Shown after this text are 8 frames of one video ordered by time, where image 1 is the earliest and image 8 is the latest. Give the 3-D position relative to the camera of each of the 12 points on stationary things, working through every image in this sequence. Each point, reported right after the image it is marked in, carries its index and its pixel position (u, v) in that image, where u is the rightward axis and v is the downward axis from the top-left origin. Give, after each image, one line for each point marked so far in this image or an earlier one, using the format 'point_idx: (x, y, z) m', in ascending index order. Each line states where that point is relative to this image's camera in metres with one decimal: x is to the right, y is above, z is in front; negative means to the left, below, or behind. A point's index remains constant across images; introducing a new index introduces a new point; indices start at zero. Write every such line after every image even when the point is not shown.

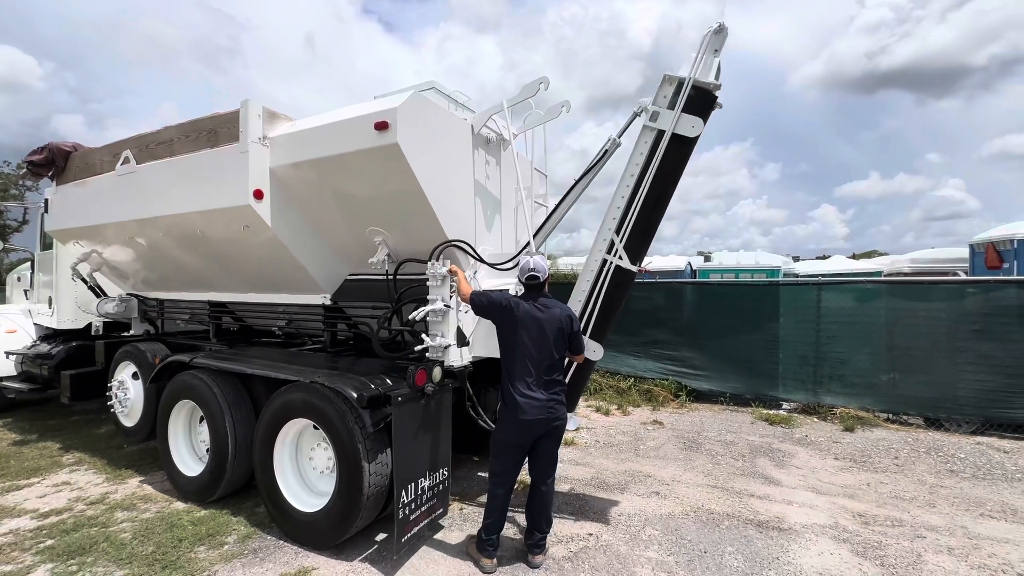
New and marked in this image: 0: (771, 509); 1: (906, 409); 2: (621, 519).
0: (+2.1, -1.8, +3.7) m
1: (+5.4, -1.7, +6.2) m
2: (+0.8, -1.8, +3.5) m
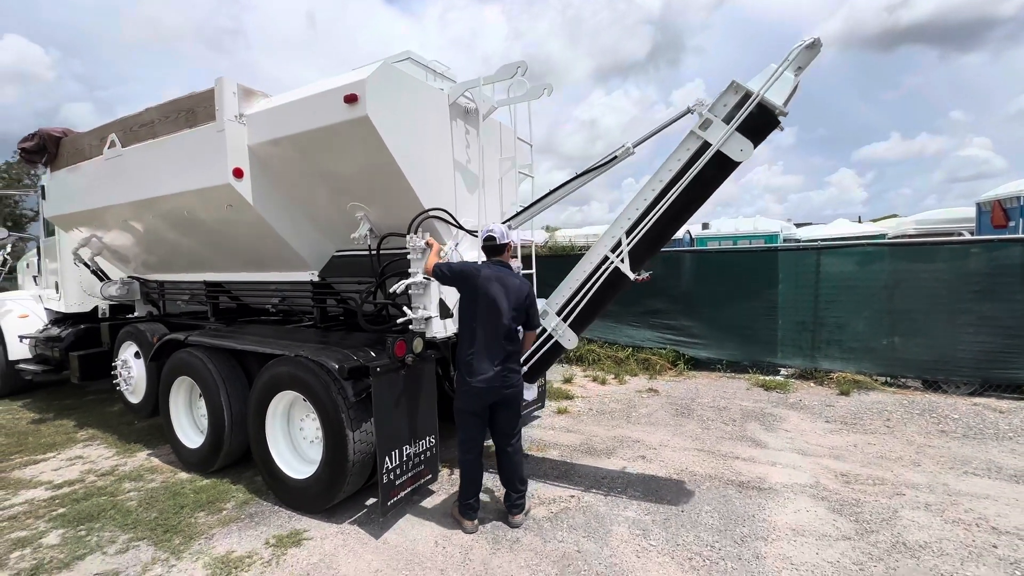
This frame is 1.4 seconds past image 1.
0: (+2.0, -1.5, +3.8) m
1: (+5.3, -1.1, +6.2) m
2: (+0.7, -1.6, +3.6) m
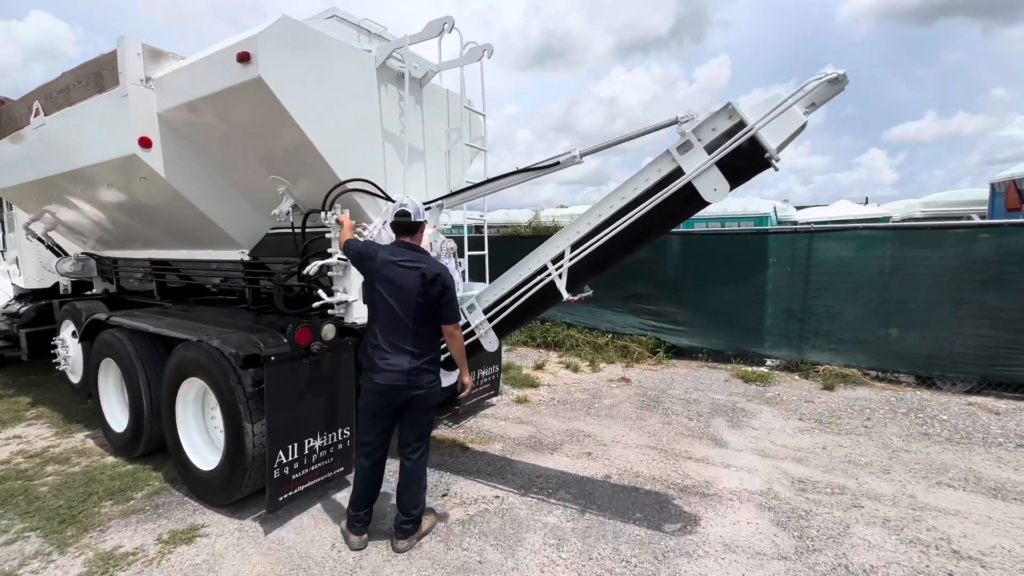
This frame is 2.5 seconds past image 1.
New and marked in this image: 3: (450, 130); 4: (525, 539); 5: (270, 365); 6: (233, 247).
0: (+1.5, -1.4, +3.5) m
1: (+4.9, -1.0, +5.7) m
2: (+0.2, -1.4, +3.4) m
3: (-0.6, +1.4, +4.1) m
4: (+0.1, -1.5, +2.7) m
5: (-1.5, -0.5, +2.8) m
6: (-2.5, +0.4, +4.0) m
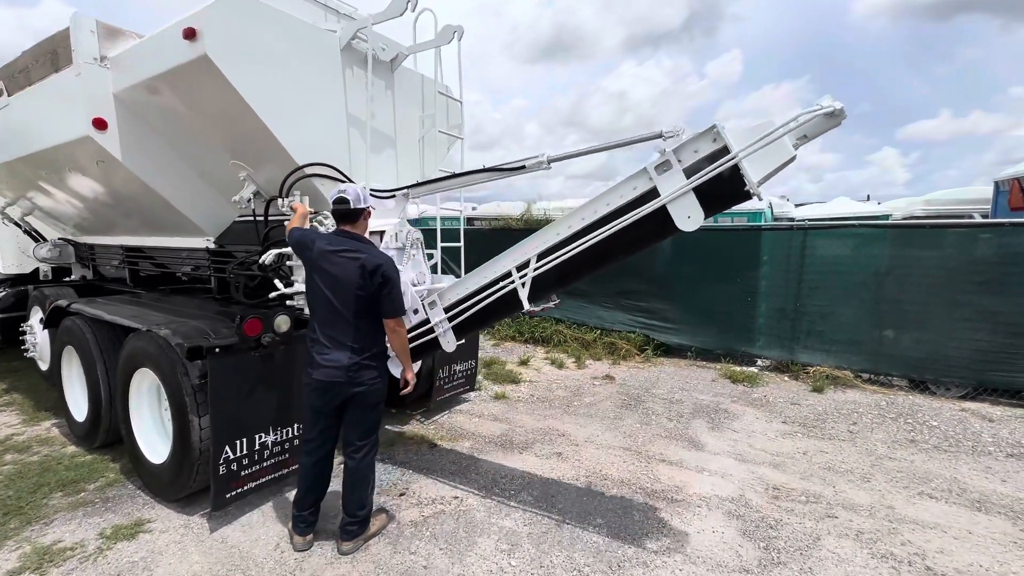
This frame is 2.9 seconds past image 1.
0: (+1.2, -1.4, +3.4) m
1: (+4.6, -1.0, +5.6) m
2: (-0.1, -1.4, +3.3) m
3: (-0.8, +1.5, +4.0) m
4: (-0.2, -1.5, +2.6) m
5: (-1.7, -0.4, +2.6) m
6: (-2.7, +0.5, +3.9) m
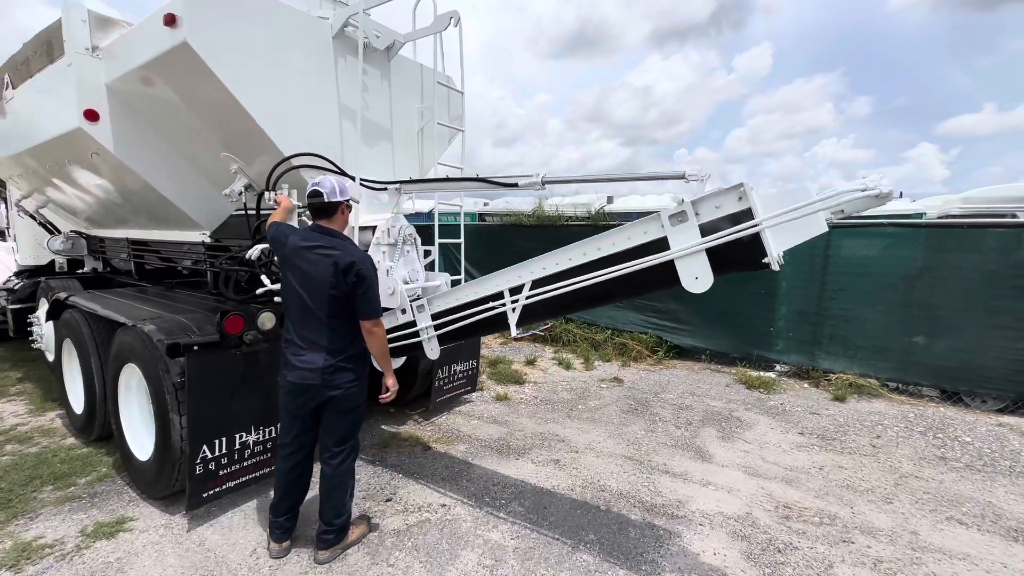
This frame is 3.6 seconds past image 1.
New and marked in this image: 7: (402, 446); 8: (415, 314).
0: (+1.2, -1.4, +3.2) m
1: (+4.7, -1.0, +5.2) m
2: (-0.2, -1.4, +3.1) m
3: (-0.8, +1.5, +3.8) m
4: (-0.3, -1.5, +2.5) m
5: (-1.8, -0.4, +2.6) m
6: (-2.7, +0.5, +3.8) m
7: (-0.9, -1.3, +3.8) m
8: (-0.6, -0.1, +2.9) m
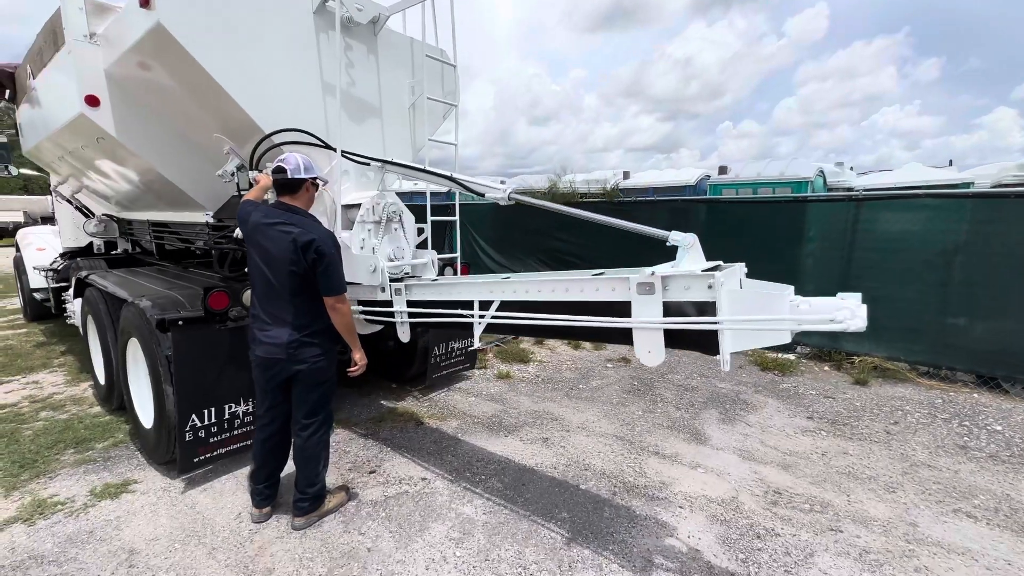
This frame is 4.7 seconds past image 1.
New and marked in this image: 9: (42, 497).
0: (+1.0, -1.3, +3.1) m
1: (+4.7, -0.8, +4.8) m
2: (-0.3, -1.2, +3.1) m
3: (-0.8, +1.7, +3.8) m
4: (-0.5, -1.3, +2.5) m
5: (-2.0, -0.3, +2.7) m
6: (-2.8, +0.7, +4.0) m
7: (-1.0, -1.1, +3.8) m
8: (-0.8, 0.0, +2.9) m
9: (-3.0, -1.3, +2.8) m
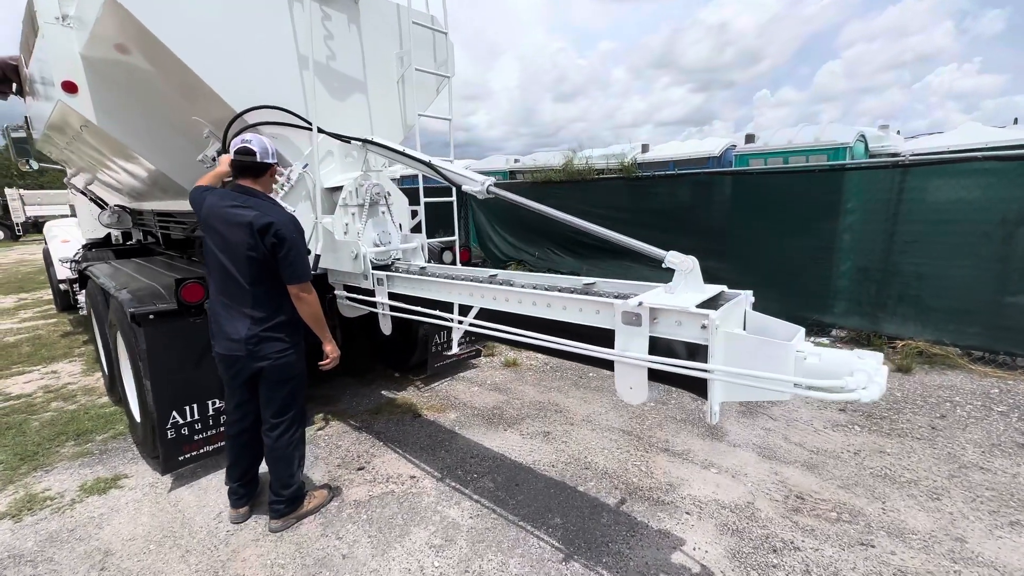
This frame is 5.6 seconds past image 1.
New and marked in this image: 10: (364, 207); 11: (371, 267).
0: (+1.0, -1.1, +2.8) m
1: (+4.8, -0.6, +4.3) m
2: (-0.3, -1.1, +3.0) m
3: (-0.9, +1.8, +3.5) m
4: (-0.5, -1.3, +2.3) m
5: (-2.0, -0.2, +2.6) m
6: (-2.8, +0.8, +3.9) m
7: (-1.0, -1.0, +3.7) m
8: (-0.8, +0.1, +2.7) m
9: (-3.0, -1.3, +2.8) m
10: (-1.0, +0.6, +3.1) m
11: (-0.9, +0.1, +2.9) m
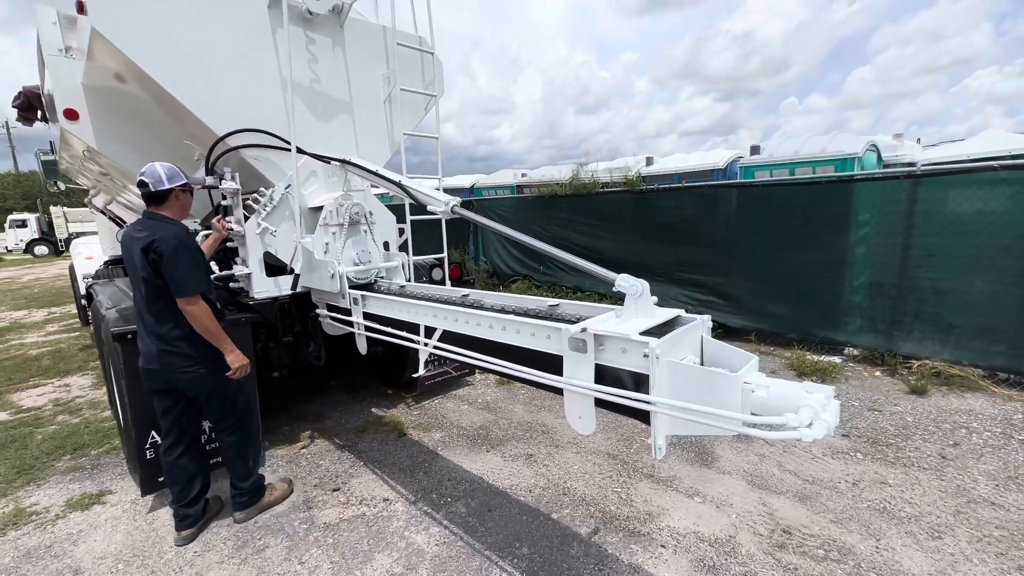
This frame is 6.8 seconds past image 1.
0: (+0.8, -1.3, +2.7) m
1: (+4.7, -0.7, +4.0) m
2: (-0.5, -1.3, +2.9) m
3: (-1.0, +1.7, +3.5) m
4: (-0.7, -1.4, +2.3) m
5: (-2.2, -0.3, +2.6) m
6: (-2.9, +0.6, +4.0) m
7: (-1.1, -1.2, +3.7) m
8: (-1.0, 0.0, +2.7) m
9: (-3.2, -1.4, +2.9) m
10: (-1.2, +0.4, +3.1) m
11: (-1.1, 0.0, +2.9) m
